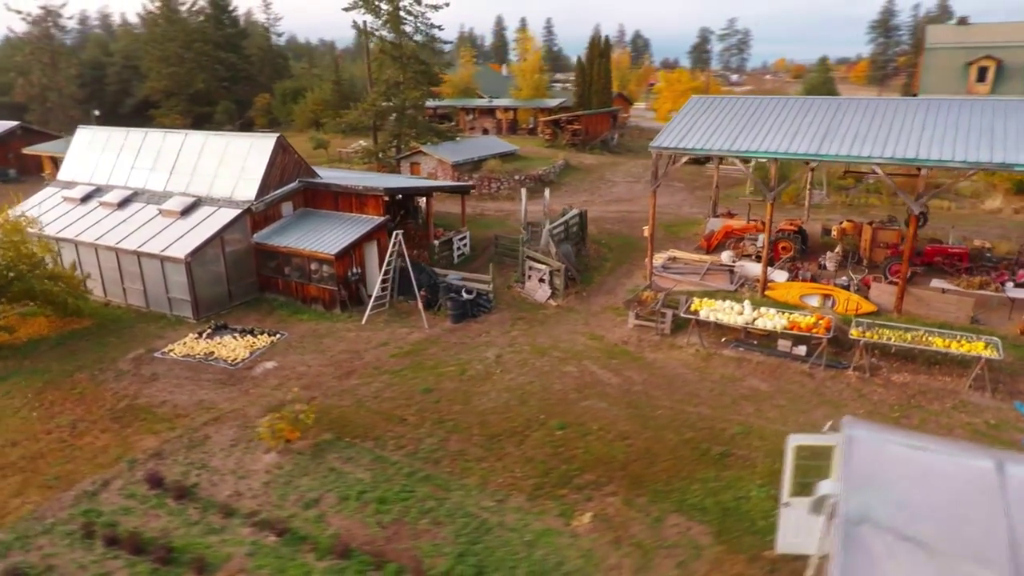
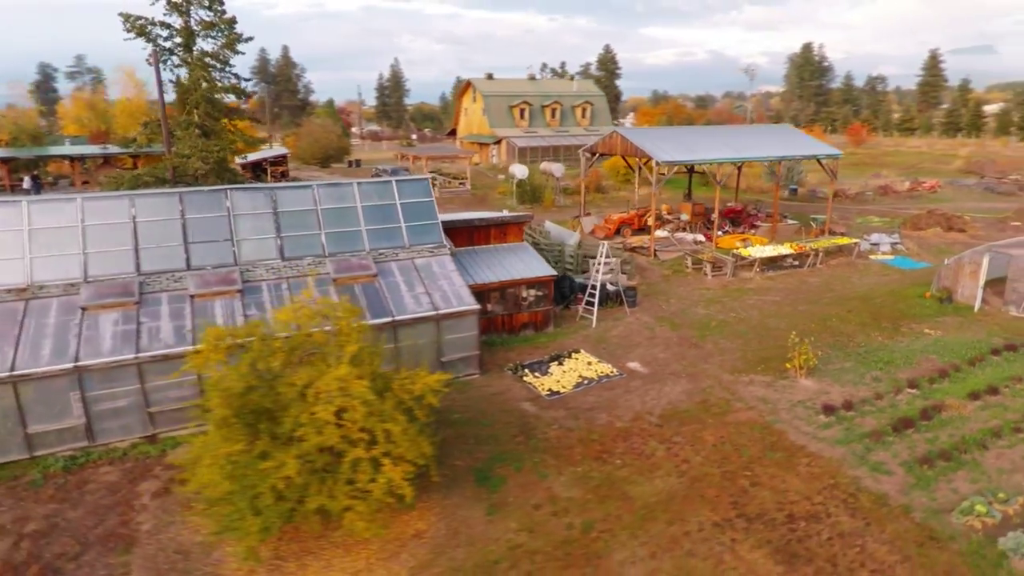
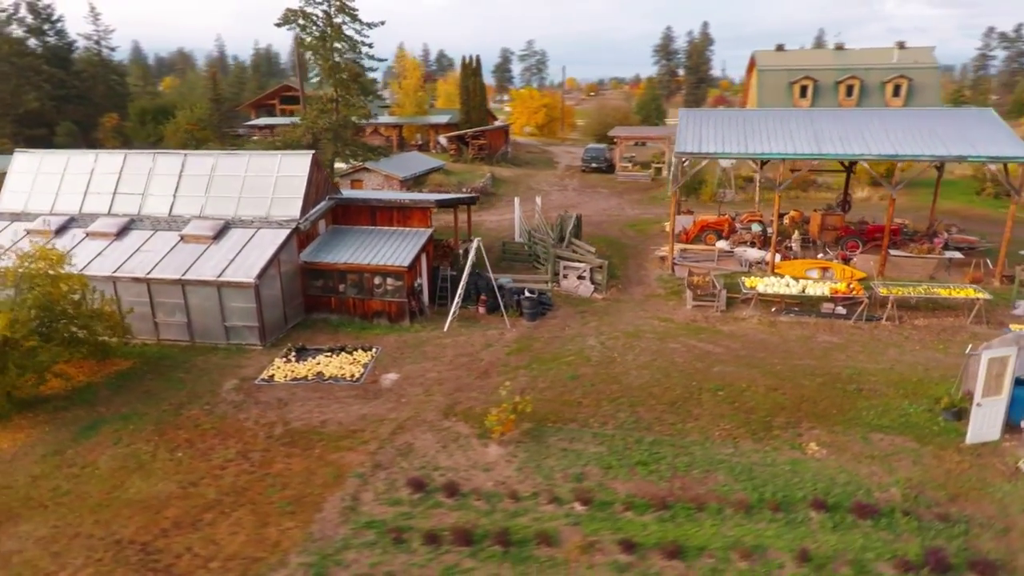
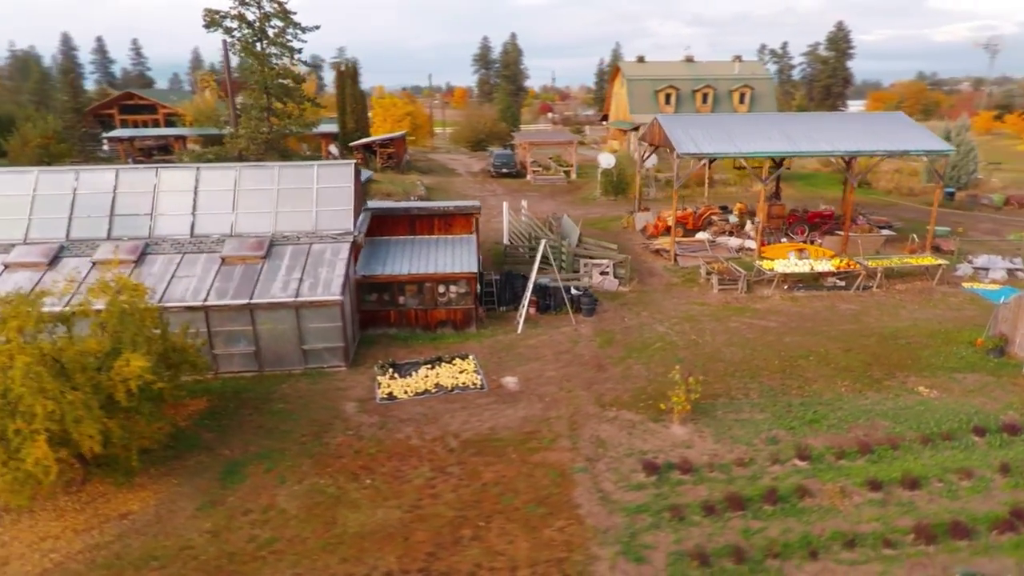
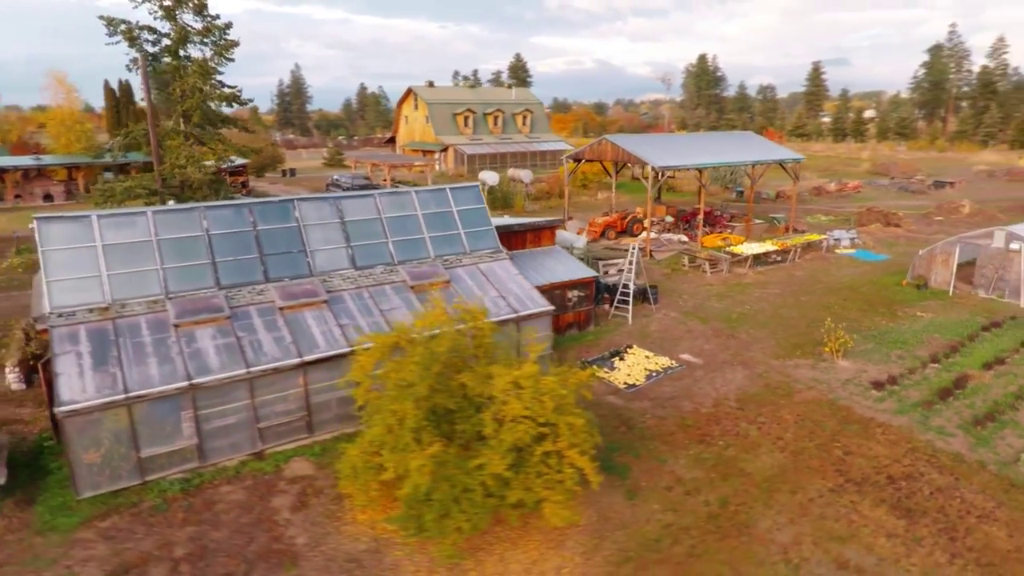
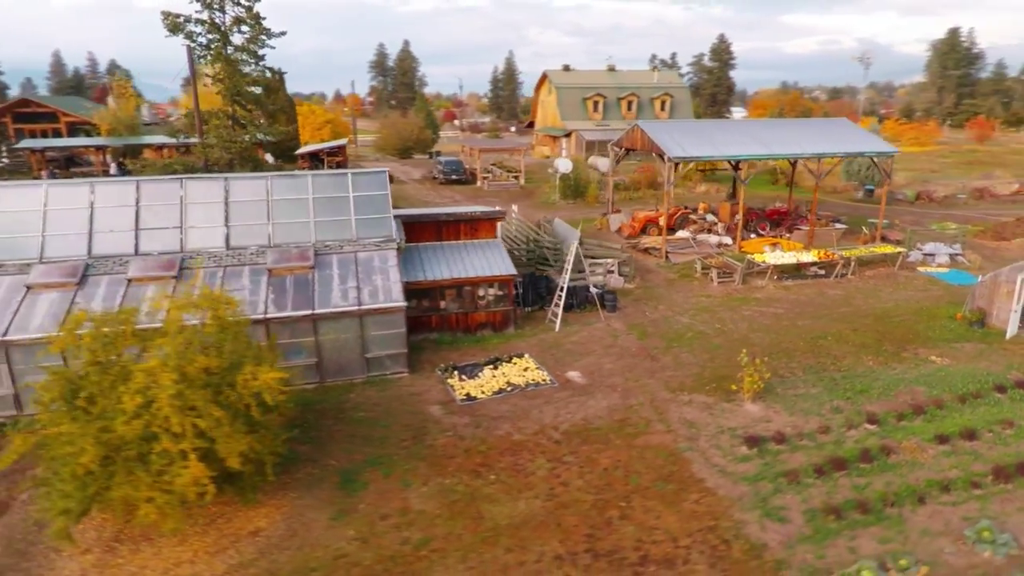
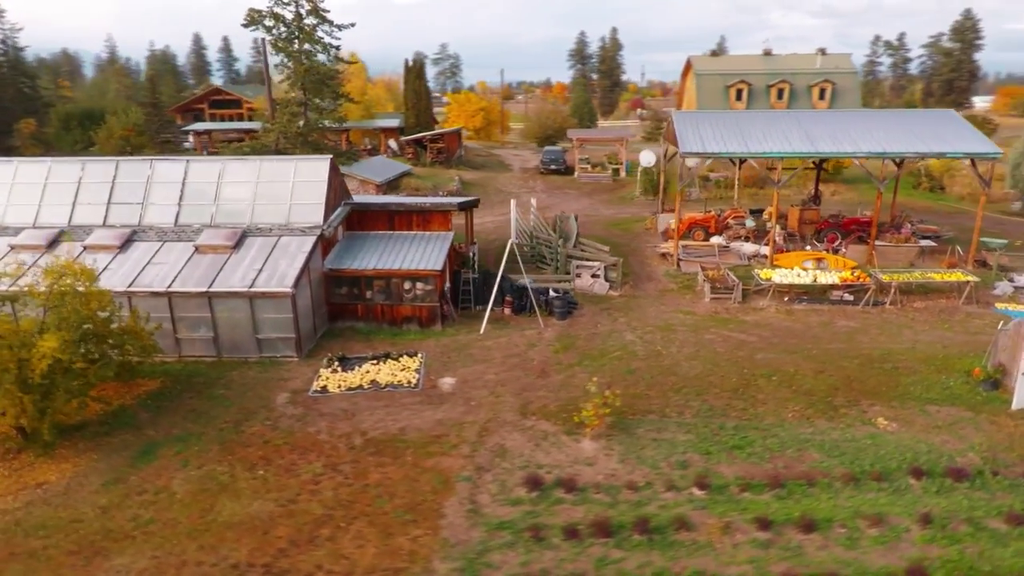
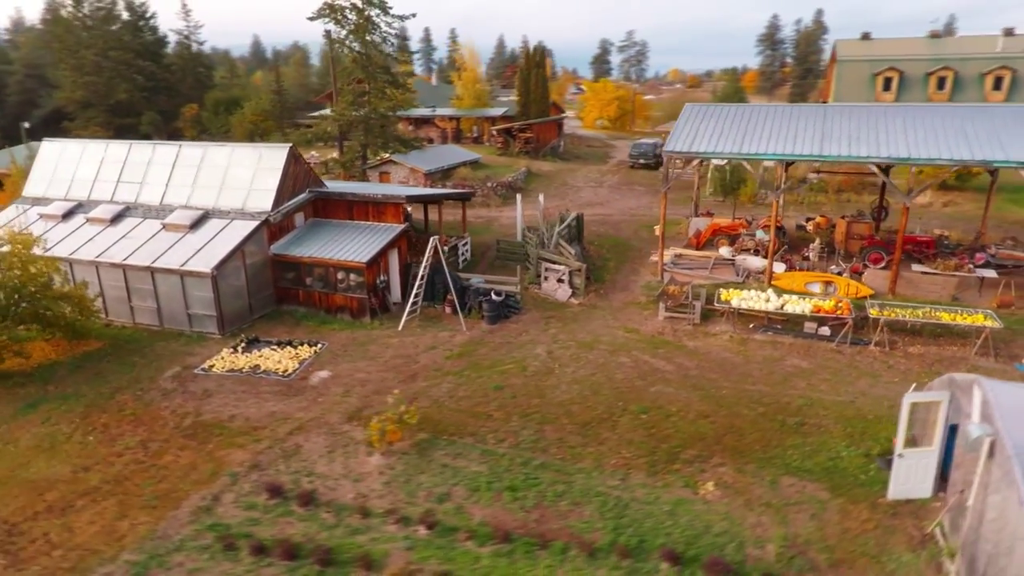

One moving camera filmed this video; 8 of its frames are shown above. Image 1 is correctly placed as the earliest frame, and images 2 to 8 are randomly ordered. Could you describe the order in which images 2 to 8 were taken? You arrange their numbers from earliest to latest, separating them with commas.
8, 3, 7, 4, 6, 2, 5
